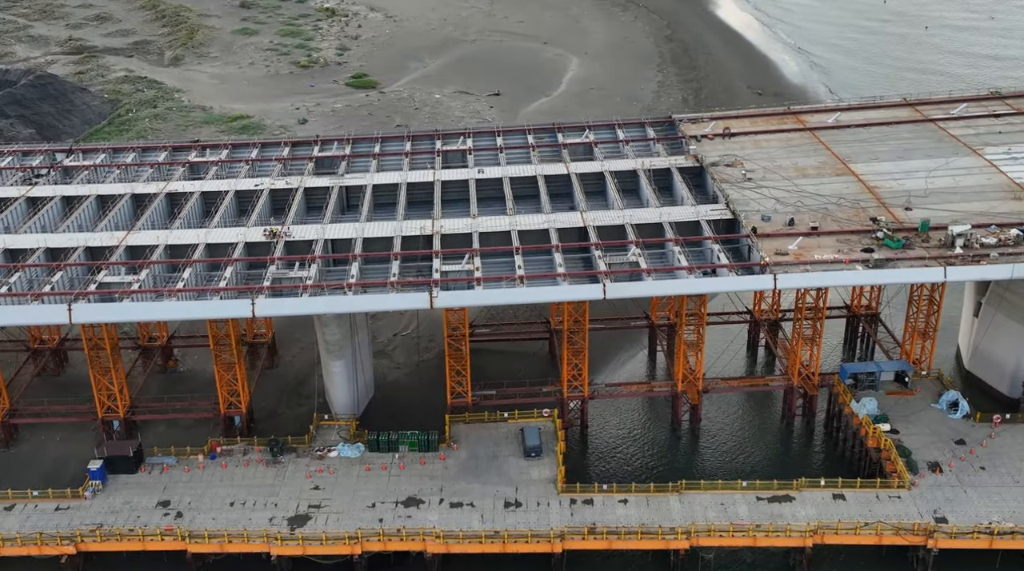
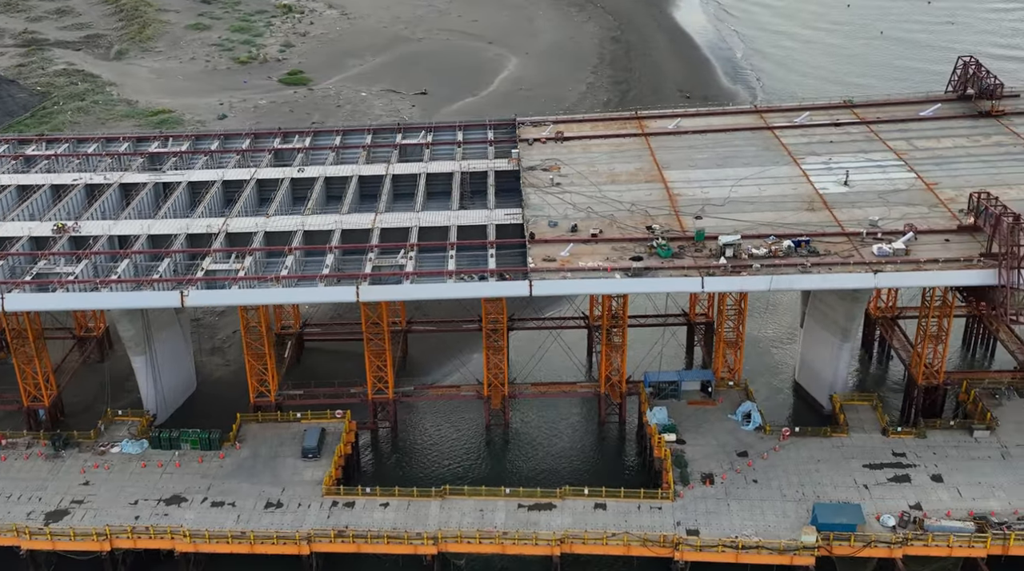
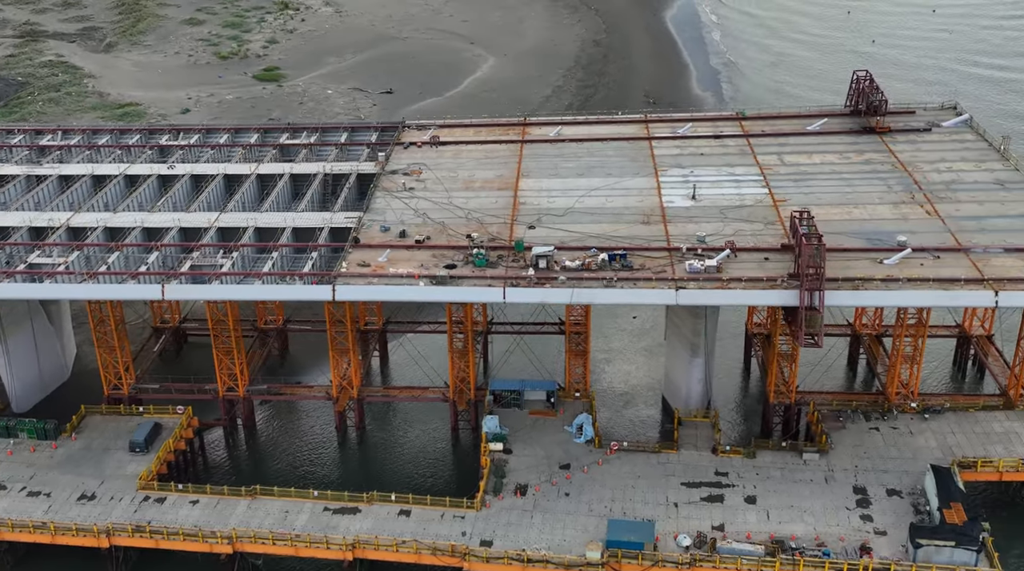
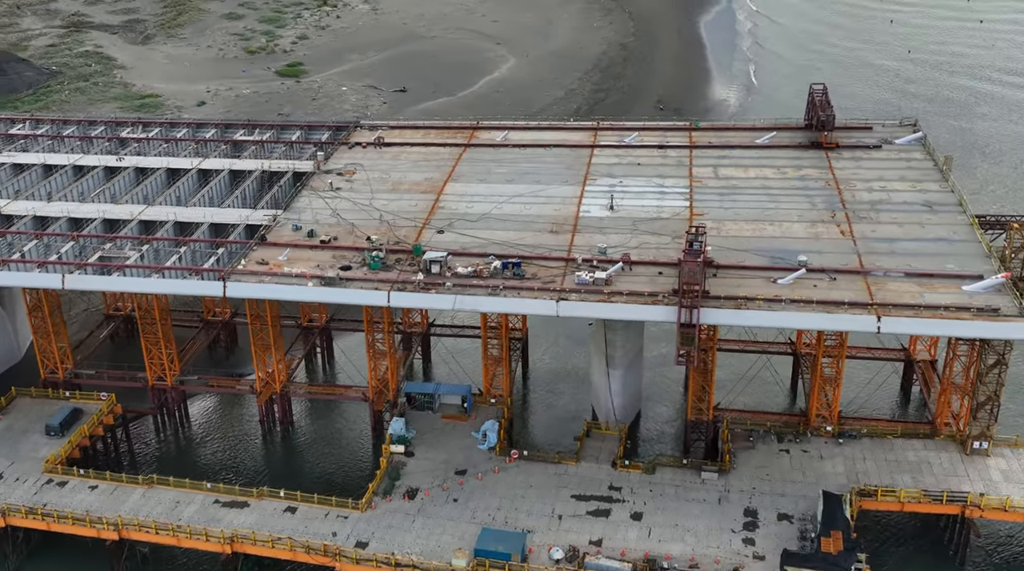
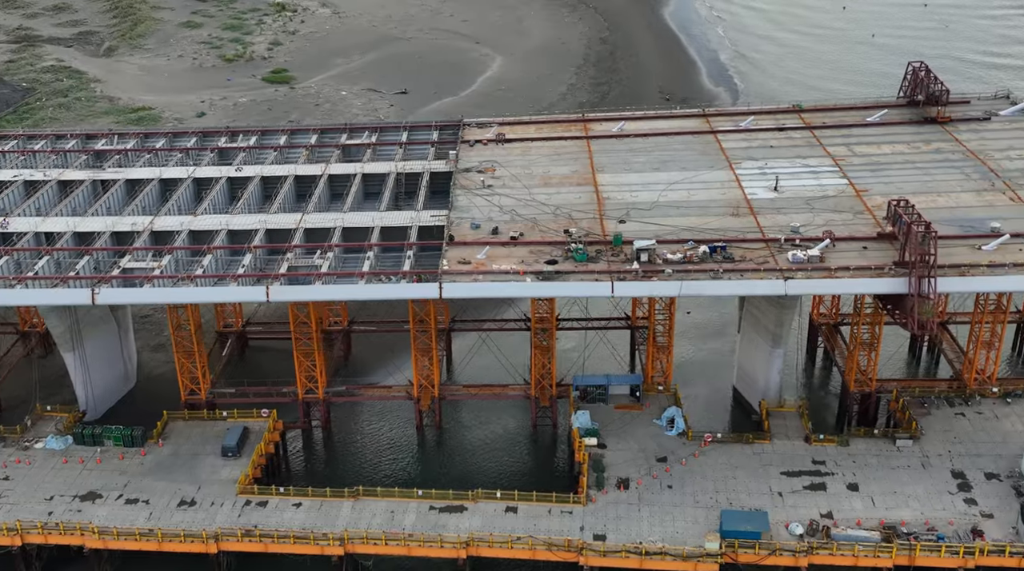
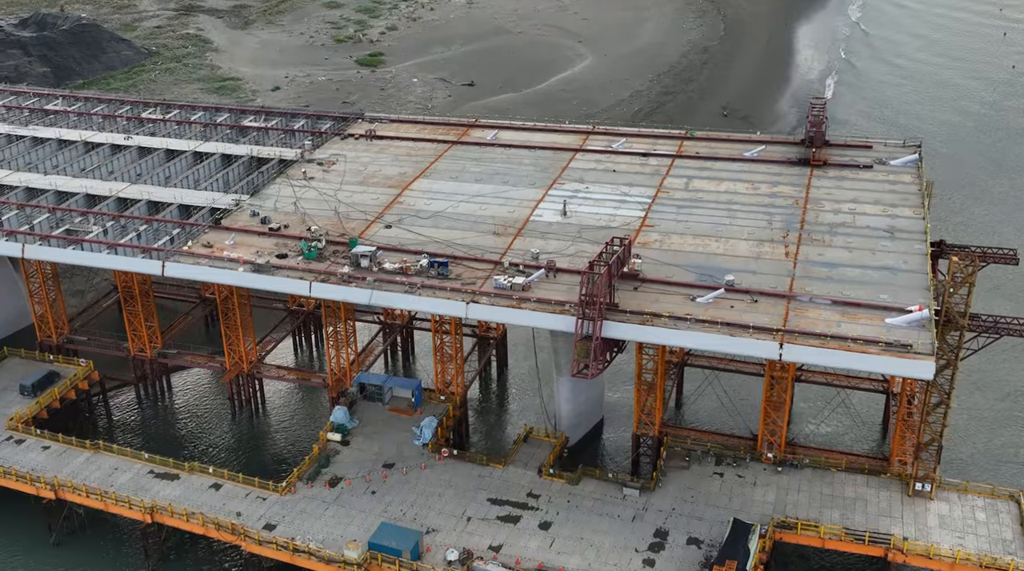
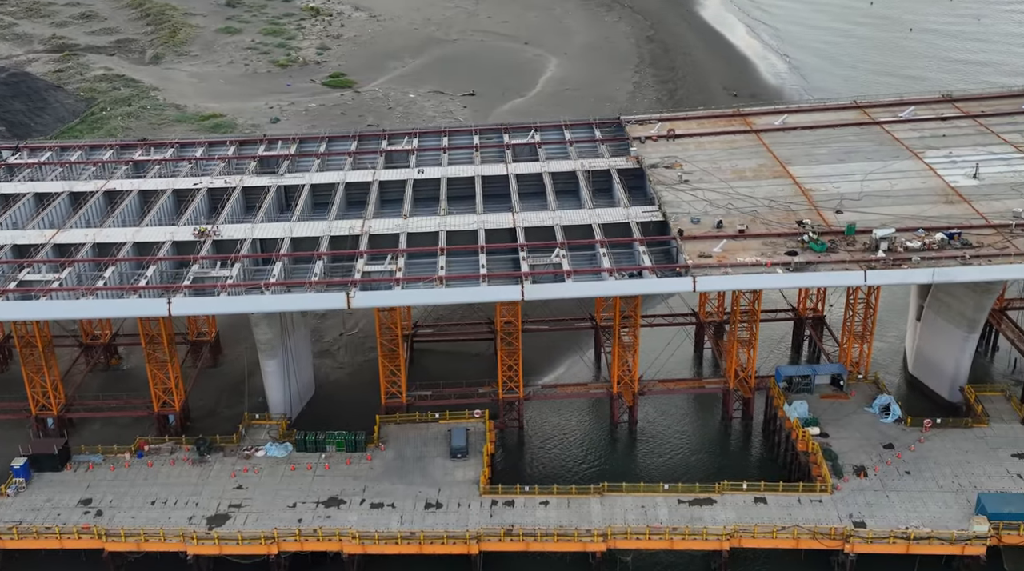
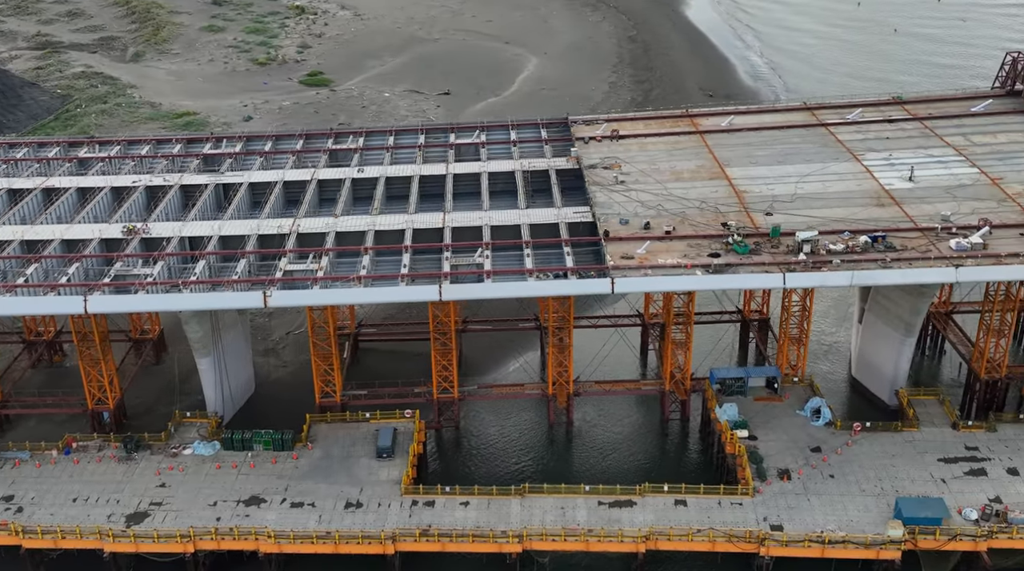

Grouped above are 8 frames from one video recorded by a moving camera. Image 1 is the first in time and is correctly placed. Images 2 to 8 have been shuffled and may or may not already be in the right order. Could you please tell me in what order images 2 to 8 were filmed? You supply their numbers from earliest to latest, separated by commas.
7, 8, 2, 5, 3, 4, 6
